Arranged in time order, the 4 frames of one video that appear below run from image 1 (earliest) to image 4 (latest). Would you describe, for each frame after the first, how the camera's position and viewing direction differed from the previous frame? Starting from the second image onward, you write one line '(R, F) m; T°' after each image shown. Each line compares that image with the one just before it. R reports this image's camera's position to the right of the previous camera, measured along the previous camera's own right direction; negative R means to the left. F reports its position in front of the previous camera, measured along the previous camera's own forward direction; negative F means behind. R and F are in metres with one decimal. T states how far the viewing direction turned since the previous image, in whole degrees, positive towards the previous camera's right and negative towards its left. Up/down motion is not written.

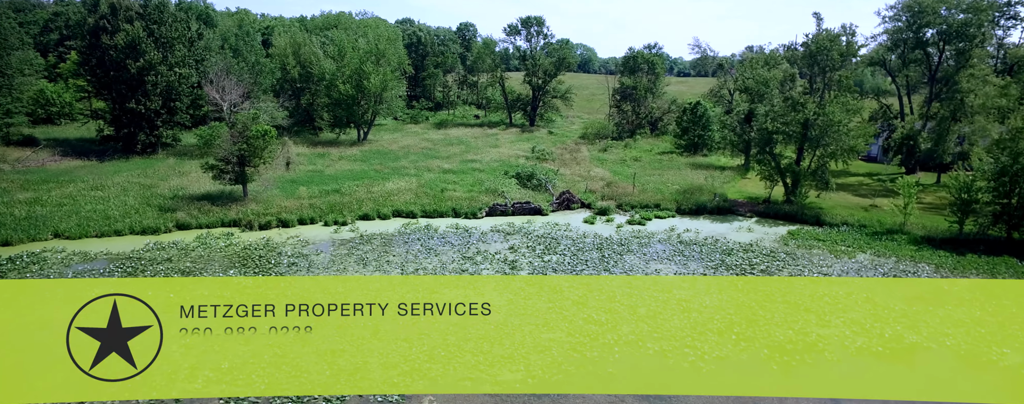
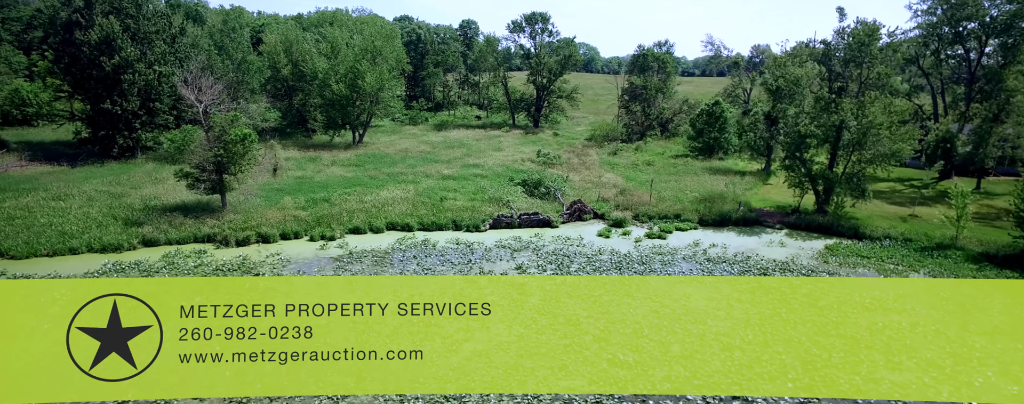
(-0.2, +1.8) m; 0°
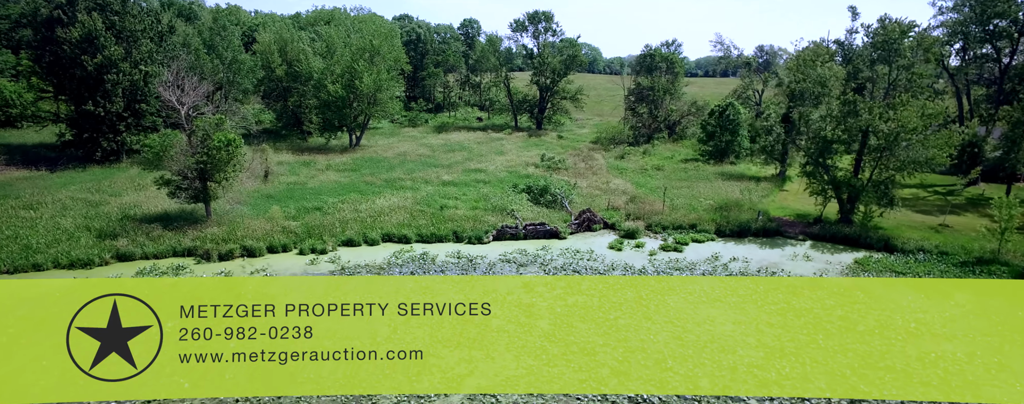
(-0.1, +1.2) m; 0°
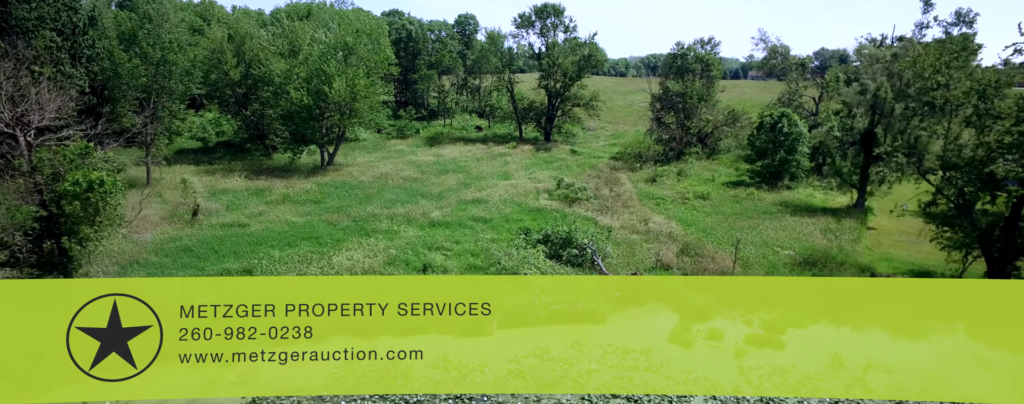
(-0.3, +5.5) m; 0°
